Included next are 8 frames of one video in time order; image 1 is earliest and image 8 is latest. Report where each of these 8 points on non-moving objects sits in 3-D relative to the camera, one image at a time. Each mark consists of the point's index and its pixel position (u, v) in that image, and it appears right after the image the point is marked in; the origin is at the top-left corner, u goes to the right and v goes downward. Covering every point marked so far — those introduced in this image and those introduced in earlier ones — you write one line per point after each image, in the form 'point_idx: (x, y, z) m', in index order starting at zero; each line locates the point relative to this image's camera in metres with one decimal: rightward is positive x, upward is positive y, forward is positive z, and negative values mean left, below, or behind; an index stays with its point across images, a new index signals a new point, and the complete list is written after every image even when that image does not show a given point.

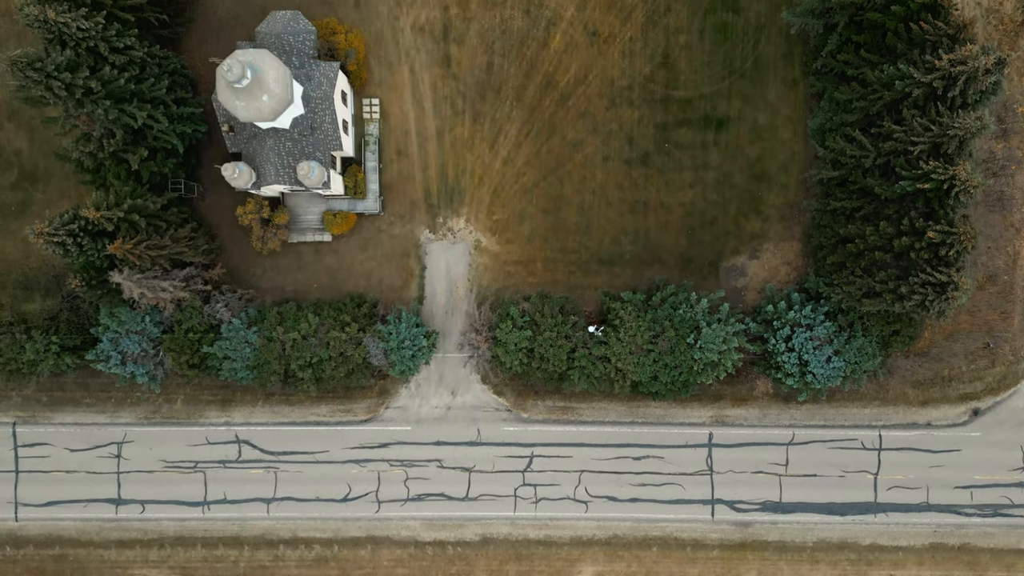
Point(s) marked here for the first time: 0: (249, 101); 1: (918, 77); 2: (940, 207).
0: (-5.2, +3.7, +18.9) m
1: (+7.7, +4.0, +18.3) m
2: (+8.3, +1.5, +18.6) m
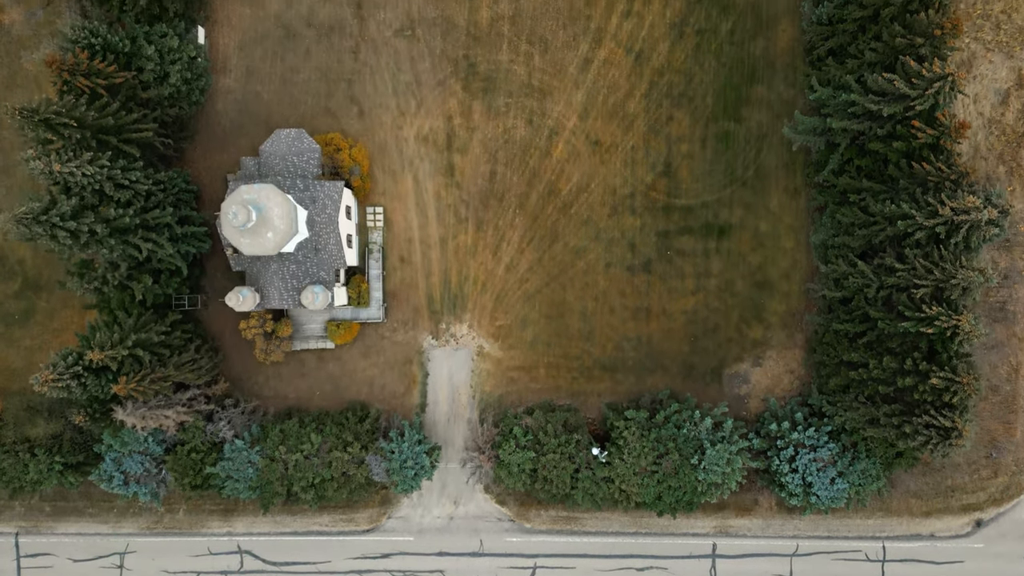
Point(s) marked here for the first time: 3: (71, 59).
0: (-5.1, +1.0, +19.0) m
1: (+7.8, +1.3, +18.3) m
2: (+8.4, -1.2, +18.6) m
3: (-8.7, +4.3, +18.8) m
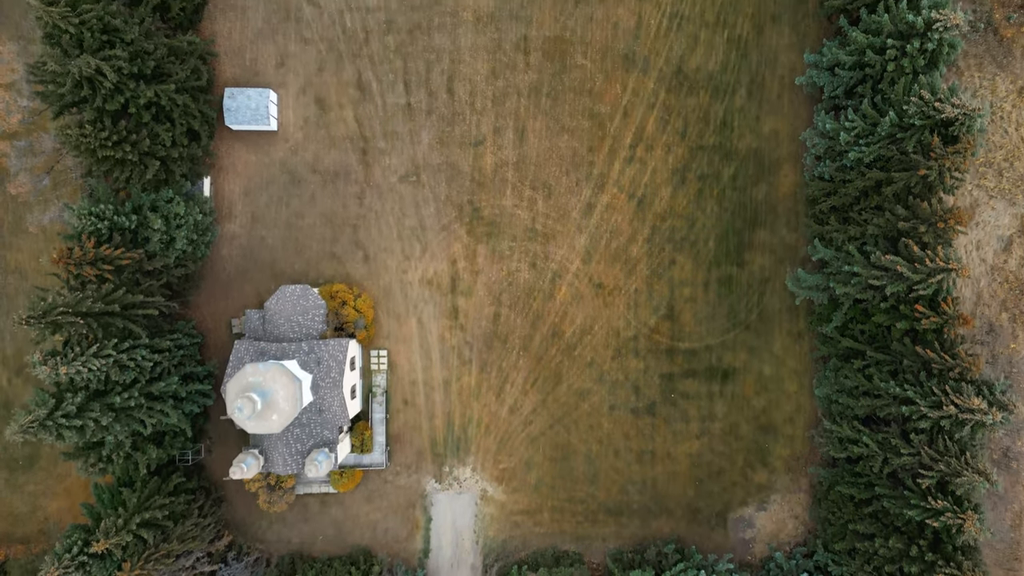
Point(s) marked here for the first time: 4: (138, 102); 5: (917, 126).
0: (-5.0, -2.6, +19.0) m
1: (+7.9, -2.3, +18.3) m
2: (+8.4, -4.8, +18.5) m
3: (-8.6, +0.7, +18.9) m
4: (-7.6, +3.7, +19.6) m
5: (+8.1, +3.2, +19.2) m
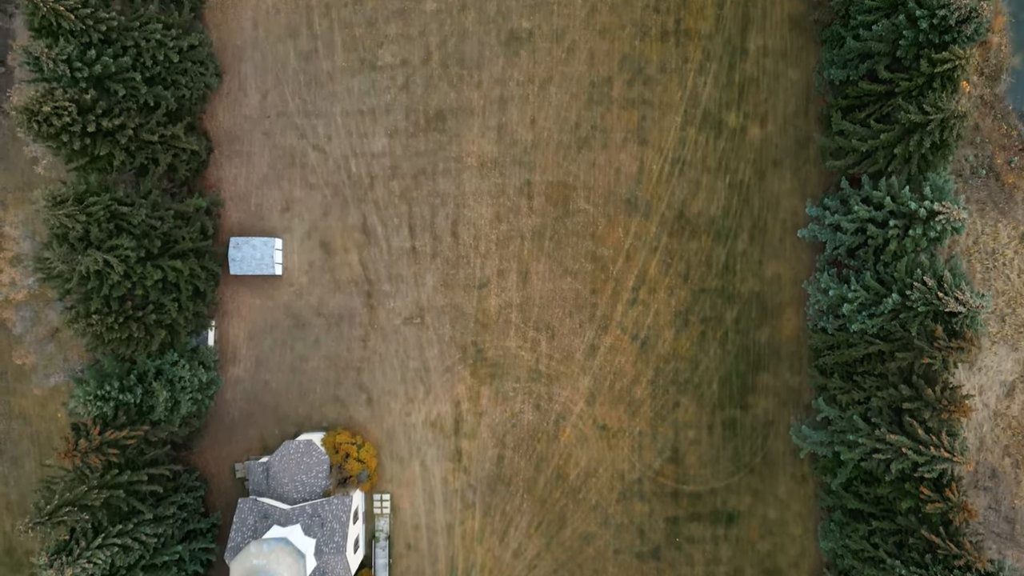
0: (-4.9, -6.3, +19.0) m
1: (+8.0, -5.9, +18.3) m
2: (+8.5, -8.4, +18.4) m
3: (-8.5, -3.0, +19.0) m
4: (-7.5, +0.1, +19.7) m
5: (+8.2, -0.5, +19.3) m
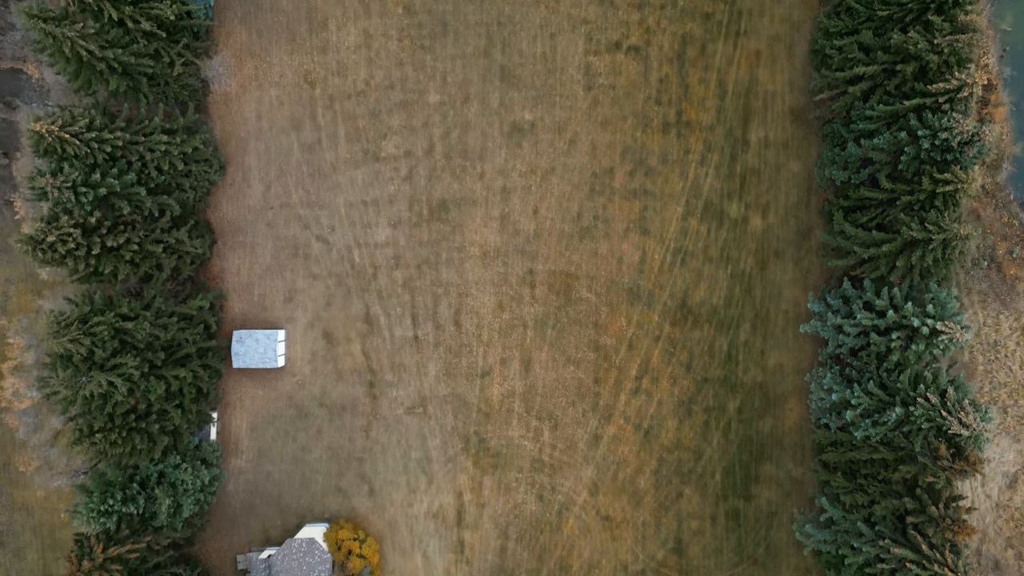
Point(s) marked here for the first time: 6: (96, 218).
0: (-4.9, -8.5, +18.9) m
1: (+8.1, -8.2, +18.1) m
2: (+8.6, -10.6, +18.2) m
3: (-8.5, -5.2, +18.9) m
4: (-7.5, -2.2, +19.7) m
5: (+8.3, -2.7, +19.3) m
6: (-8.2, +1.4, +19.0) m
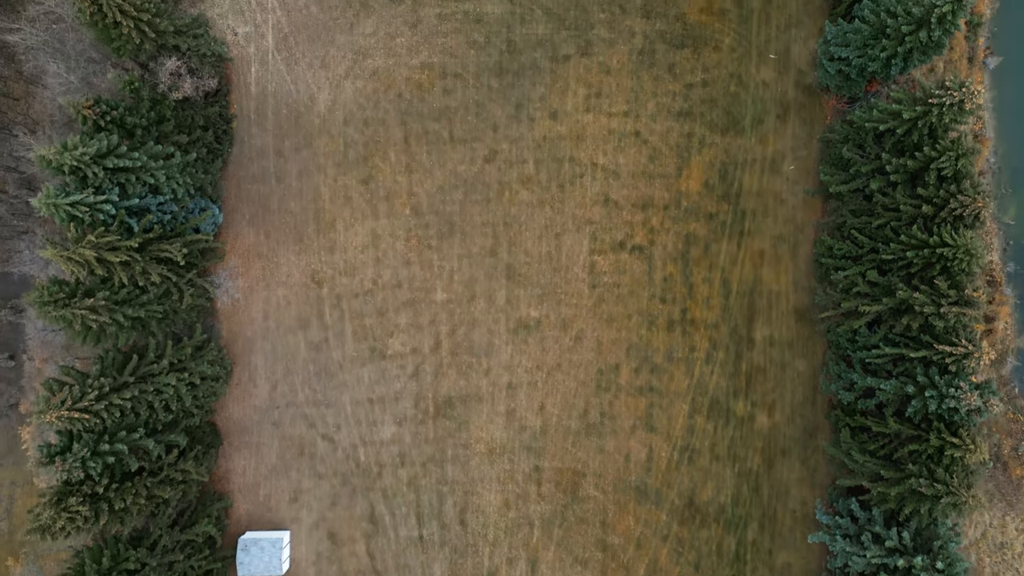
0: (-4.7, -13.5, +18.4) m
1: (+8.2, -13.1, +17.7) m
2: (+8.8, -15.6, +17.7) m
3: (-8.3, -10.2, +18.6) m
4: (-7.3, -7.2, +19.5) m
5: (+8.4, -7.7, +19.1) m
6: (-8.1, -3.6, +19.0) m
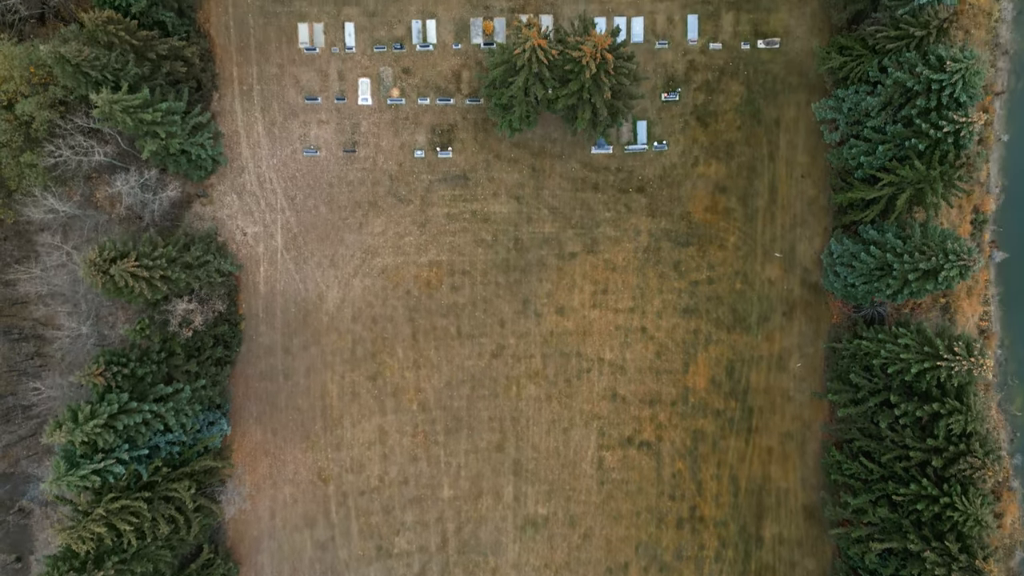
0: (-4.5, -18.5, +17.8) m
1: (+8.4, -18.0, +17.1) m
2: (+9.0, -20.5, +17.0) m
3: (-8.1, -15.2, +18.1) m
4: (-7.1, -12.2, +19.1) m
5: (+8.6, -12.7, +18.6) m
6: (-7.9, -8.6, +18.8) m
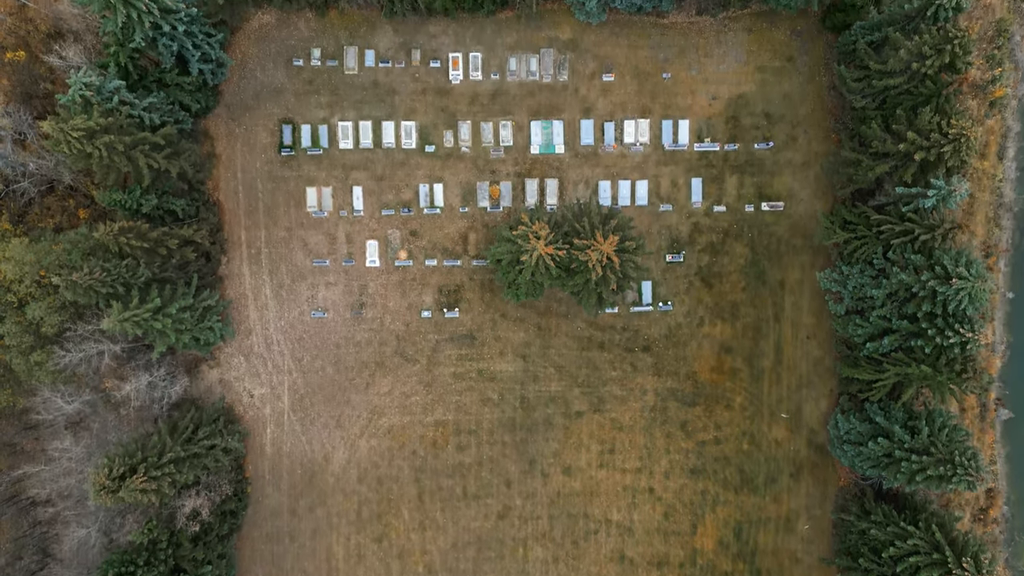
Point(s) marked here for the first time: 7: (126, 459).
0: (-4.3, -22.5, +17.1) m
1: (+8.6, -22.0, +16.4) m
2: (+9.2, -24.4, +16.2) m
3: (-7.9, -19.2, +17.6) m
4: (-6.9, -16.3, +18.7) m
5: (+8.8, -16.7, +18.2) m
6: (-7.7, -12.7, +18.5) m
7: (-7.7, -3.4, +19.2) m
